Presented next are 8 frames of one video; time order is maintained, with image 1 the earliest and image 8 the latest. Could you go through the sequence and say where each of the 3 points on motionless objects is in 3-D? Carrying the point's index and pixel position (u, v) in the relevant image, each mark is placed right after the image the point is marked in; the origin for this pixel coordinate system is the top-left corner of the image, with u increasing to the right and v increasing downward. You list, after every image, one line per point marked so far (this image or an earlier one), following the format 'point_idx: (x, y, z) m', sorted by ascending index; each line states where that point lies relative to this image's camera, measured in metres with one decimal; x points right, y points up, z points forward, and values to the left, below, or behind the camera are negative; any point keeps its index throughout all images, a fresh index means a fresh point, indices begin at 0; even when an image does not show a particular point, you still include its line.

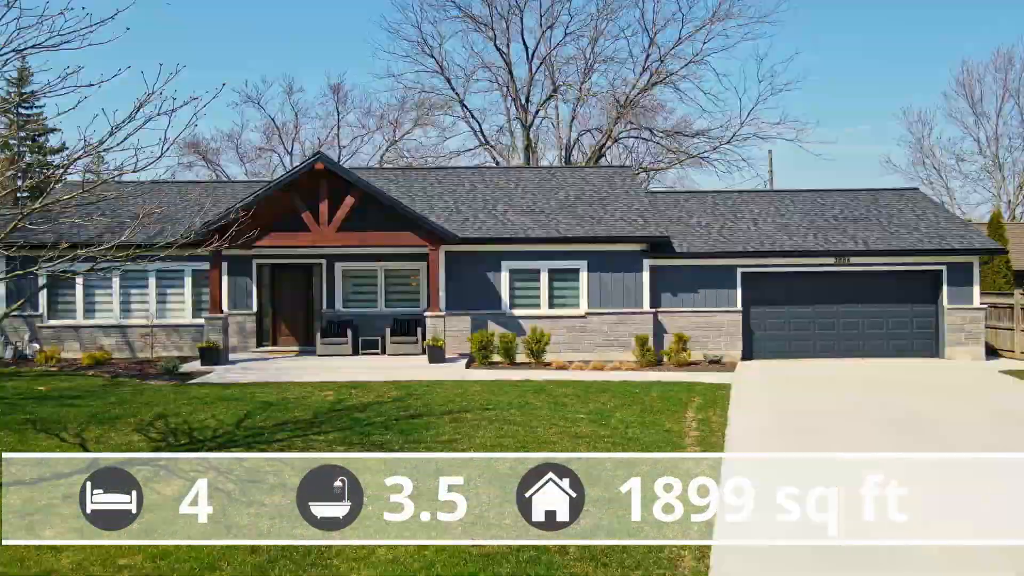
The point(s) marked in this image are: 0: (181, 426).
0: (-2.7, -1.1, +9.3) m
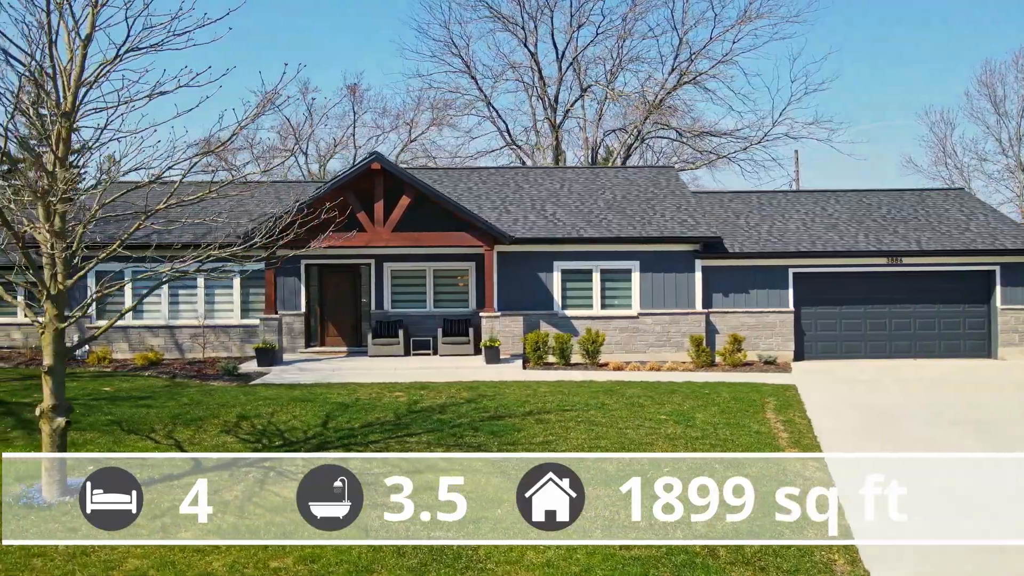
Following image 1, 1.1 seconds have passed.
0: (-2.0, -1.1, +9.2) m
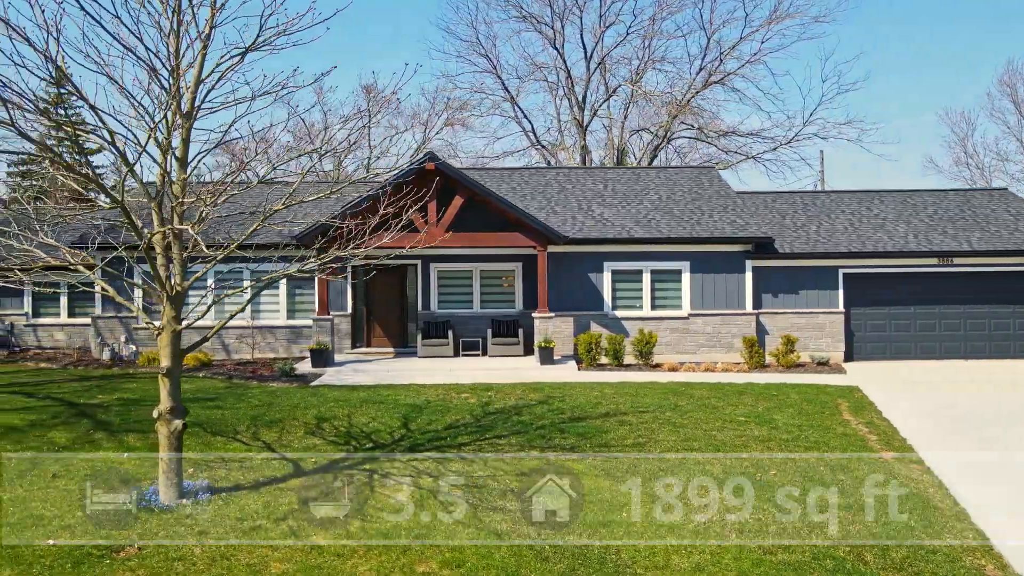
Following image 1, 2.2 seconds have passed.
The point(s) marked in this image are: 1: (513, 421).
0: (-1.3, -1.1, +9.2) m
1: (0.0, -1.1, +9.7) m
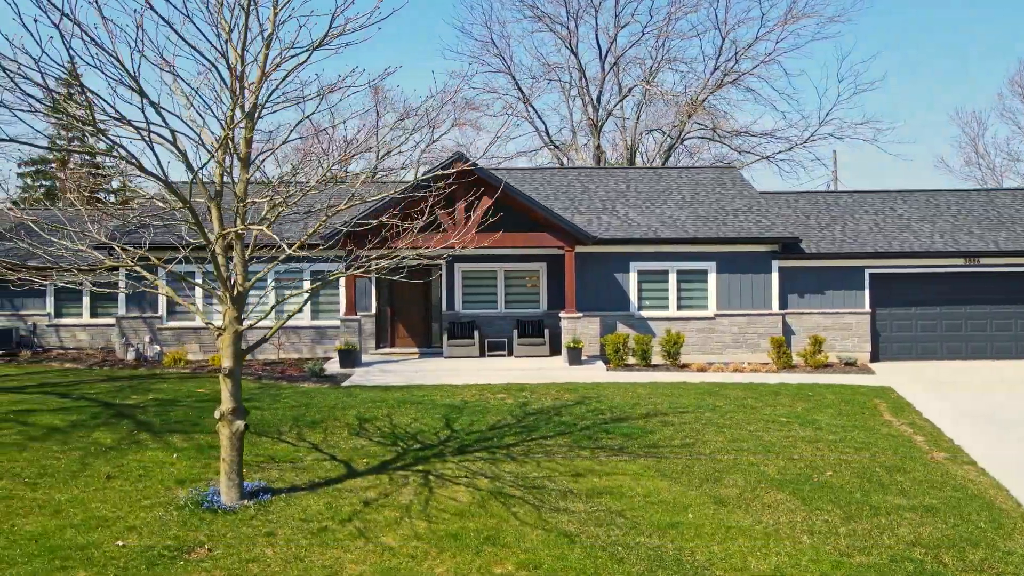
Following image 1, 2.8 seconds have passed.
0: (-0.9, -1.1, +9.2) m
1: (+0.4, -1.1, +9.6) m
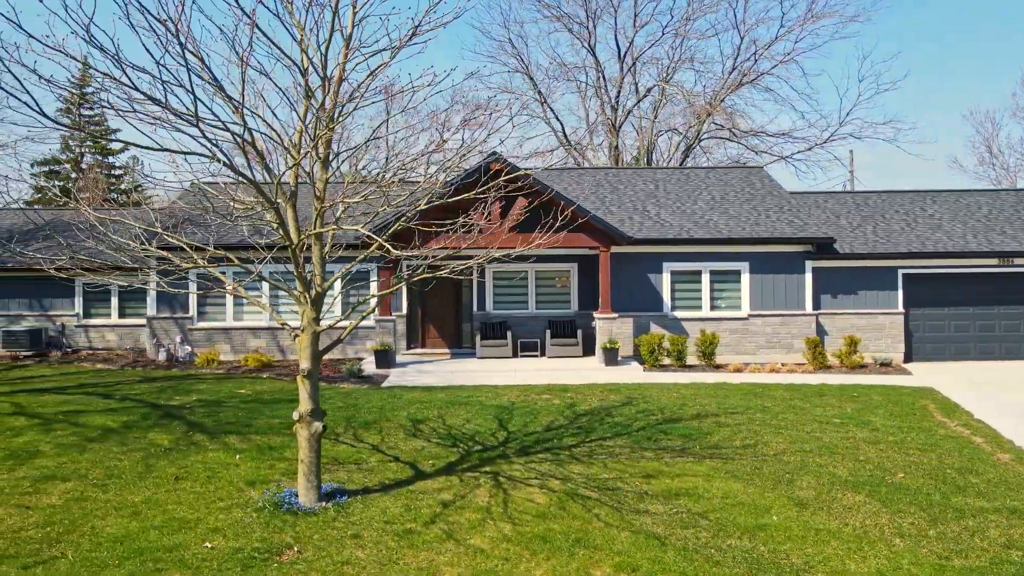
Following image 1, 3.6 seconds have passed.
0: (-0.5, -1.1, +9.1) m
1: (+0.8, -1.1, +9.6) m
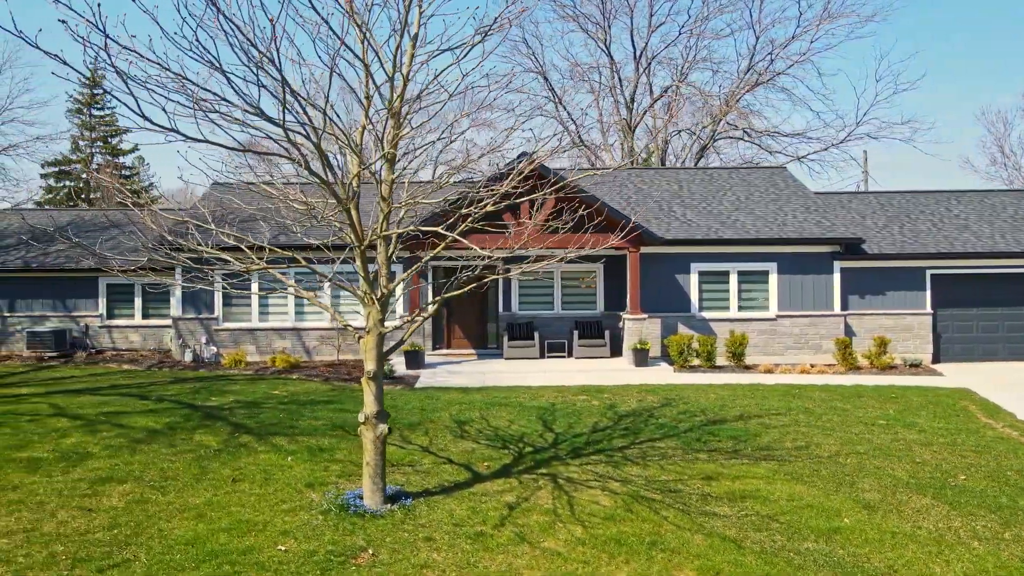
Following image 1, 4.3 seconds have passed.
0: (-0.1, -1.2, +9.1) m
1: (+1.2, -1.1, +9.6) m
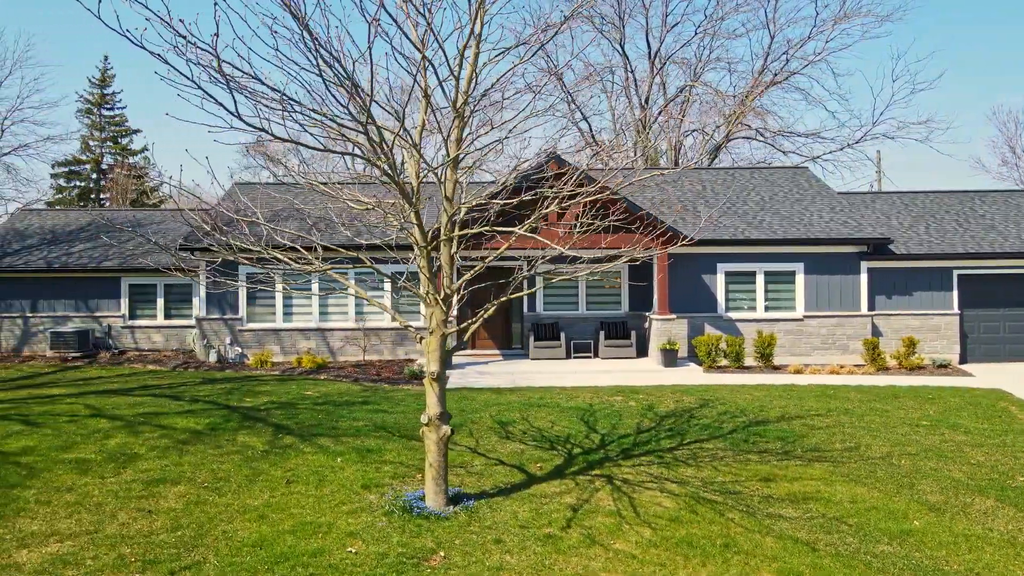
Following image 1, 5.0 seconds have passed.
0: (+0.2, -1.2, +9.1) m
1: (+1.5, -1.1, +9.5) m
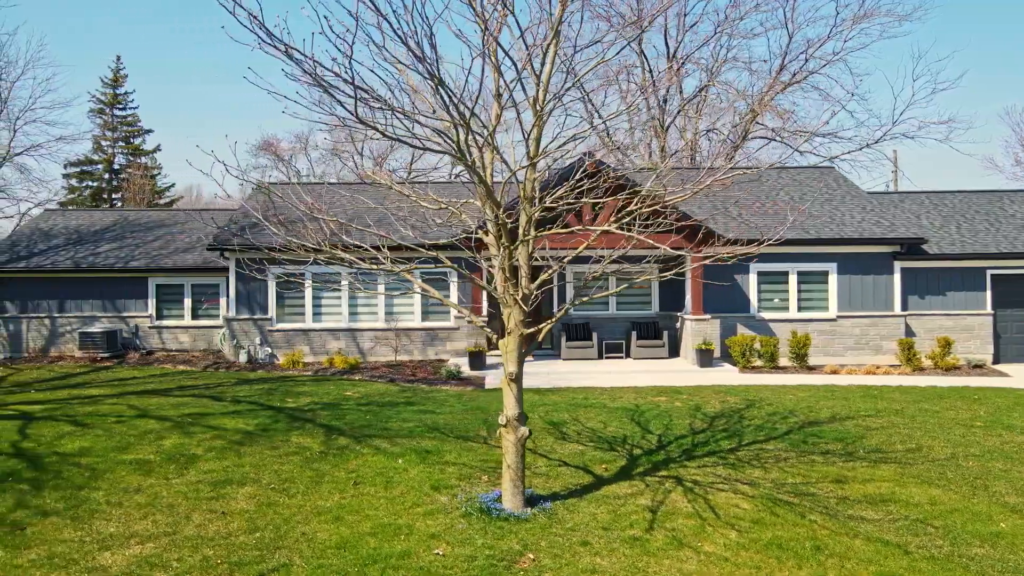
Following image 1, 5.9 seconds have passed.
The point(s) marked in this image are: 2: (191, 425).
0: (+0.7, -1.2, +9.0) m
1: (+2.0, -1.1, +9.5) m
2: (-2.7, -1.2, +9.6) m
